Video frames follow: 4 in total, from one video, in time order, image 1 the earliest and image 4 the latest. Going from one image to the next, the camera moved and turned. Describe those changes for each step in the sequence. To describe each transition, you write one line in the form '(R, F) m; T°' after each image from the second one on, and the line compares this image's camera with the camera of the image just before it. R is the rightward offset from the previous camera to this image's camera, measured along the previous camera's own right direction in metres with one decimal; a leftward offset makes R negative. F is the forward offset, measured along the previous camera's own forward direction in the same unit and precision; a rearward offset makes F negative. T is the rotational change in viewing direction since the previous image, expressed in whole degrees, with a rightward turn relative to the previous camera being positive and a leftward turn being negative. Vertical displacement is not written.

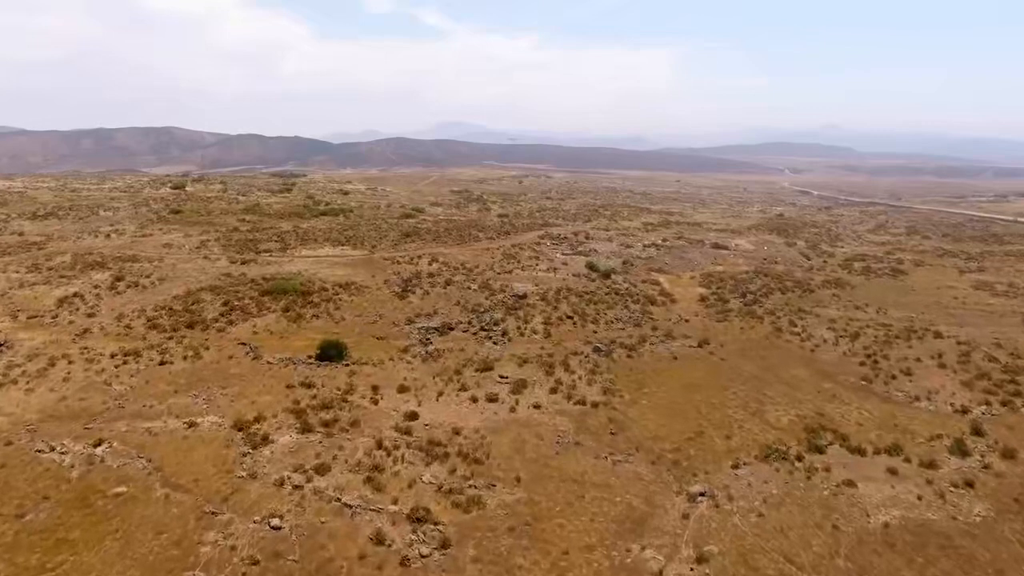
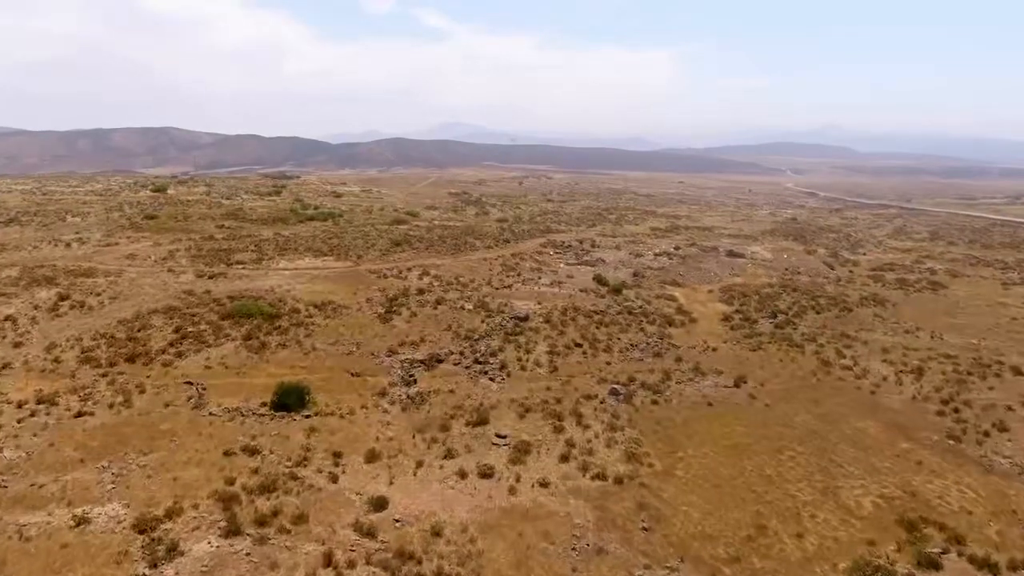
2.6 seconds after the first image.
(0.0, +4.5) m; 0°
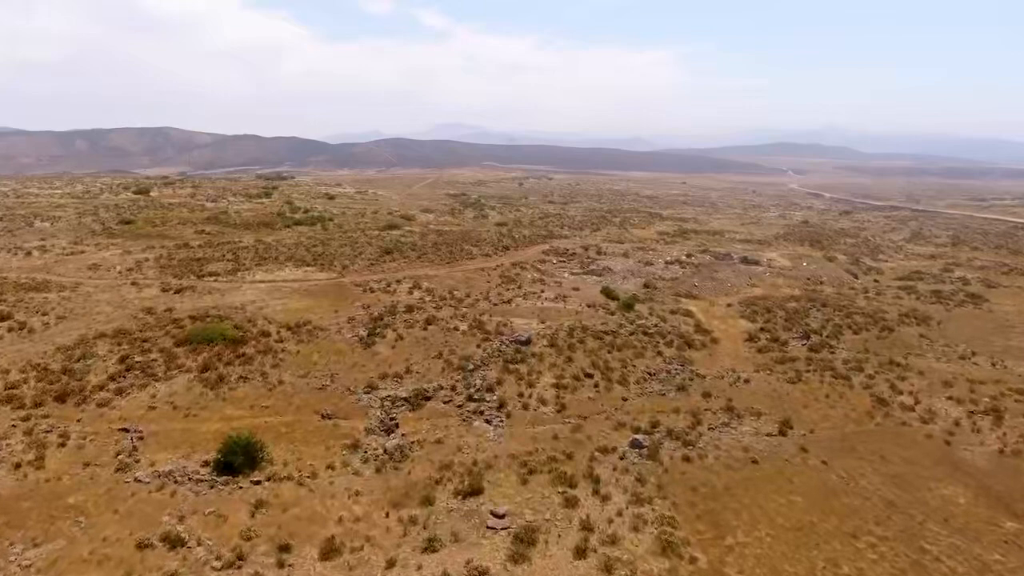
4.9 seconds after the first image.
(0.0, +3.8) m; 0°
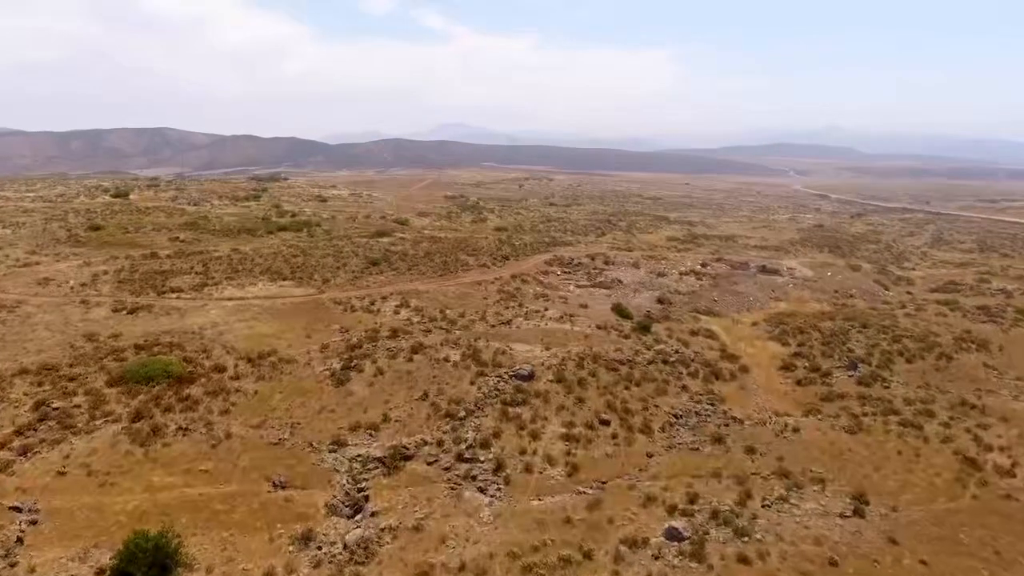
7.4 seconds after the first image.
(0.0, +4.2) m; 0°
